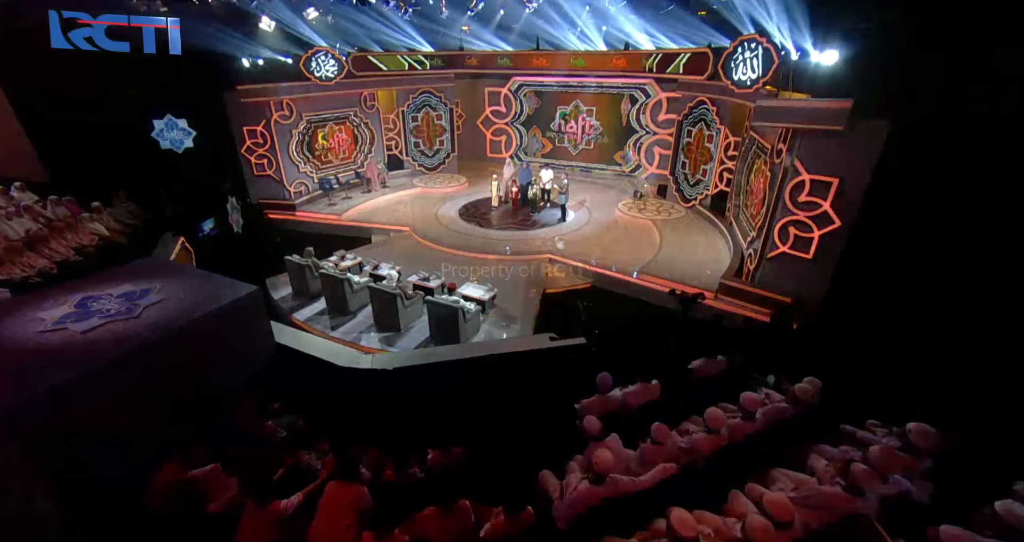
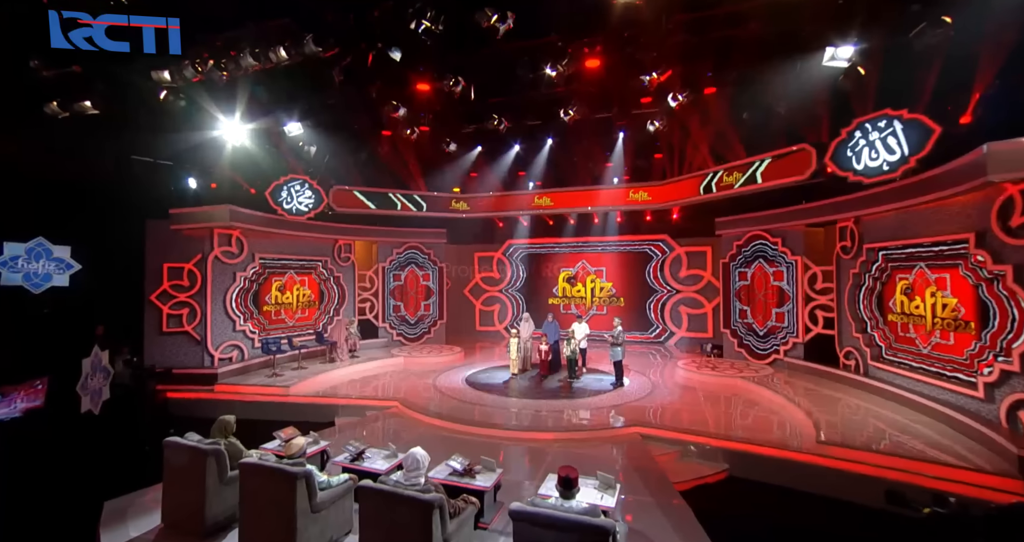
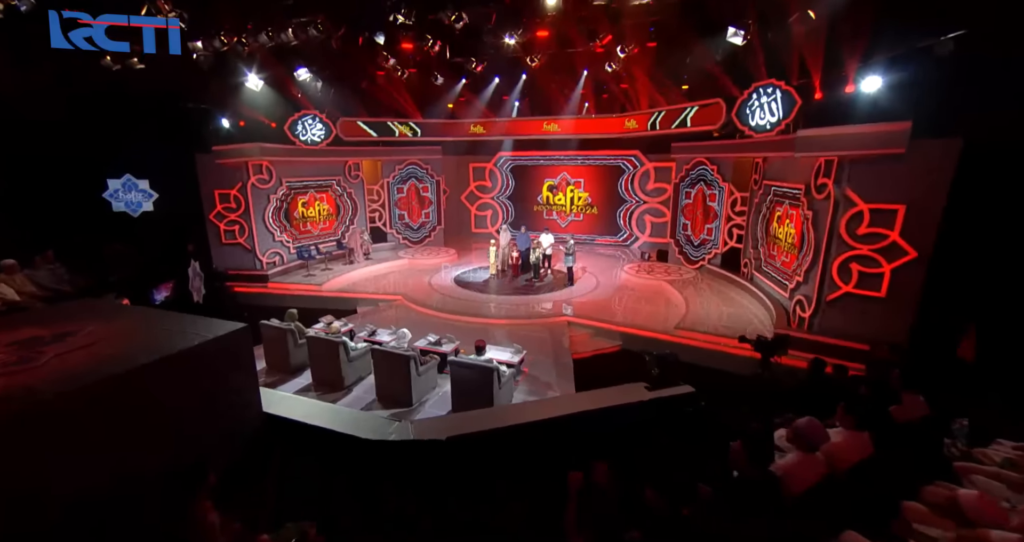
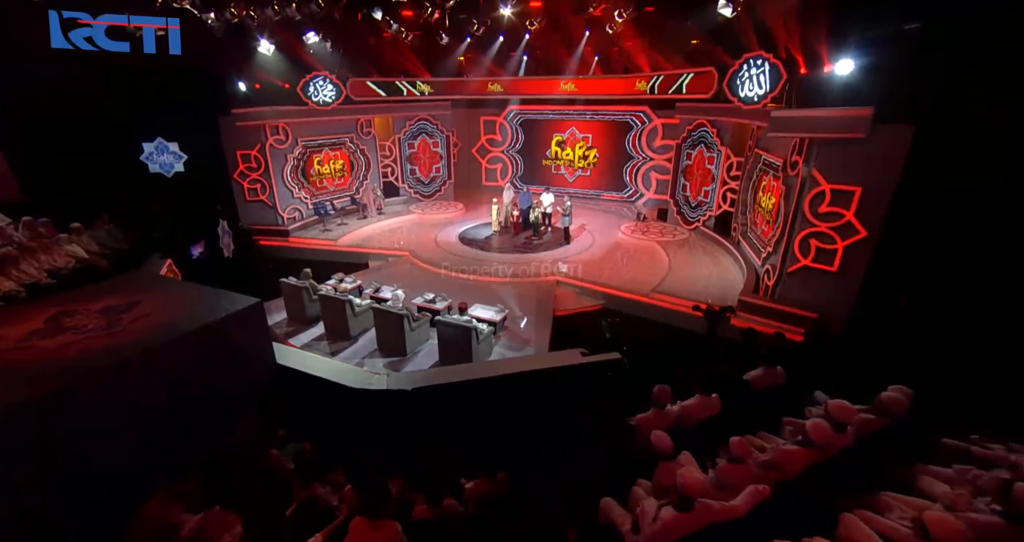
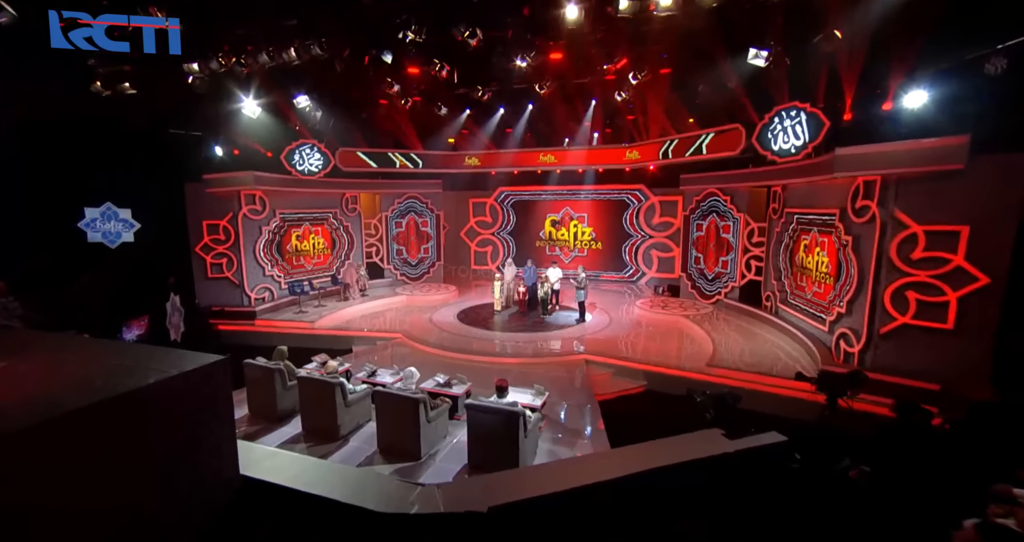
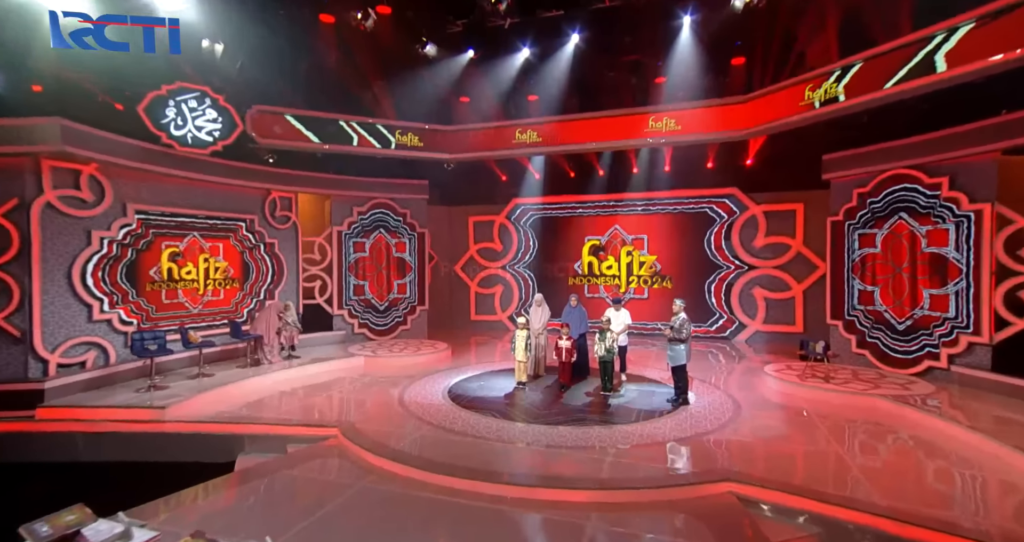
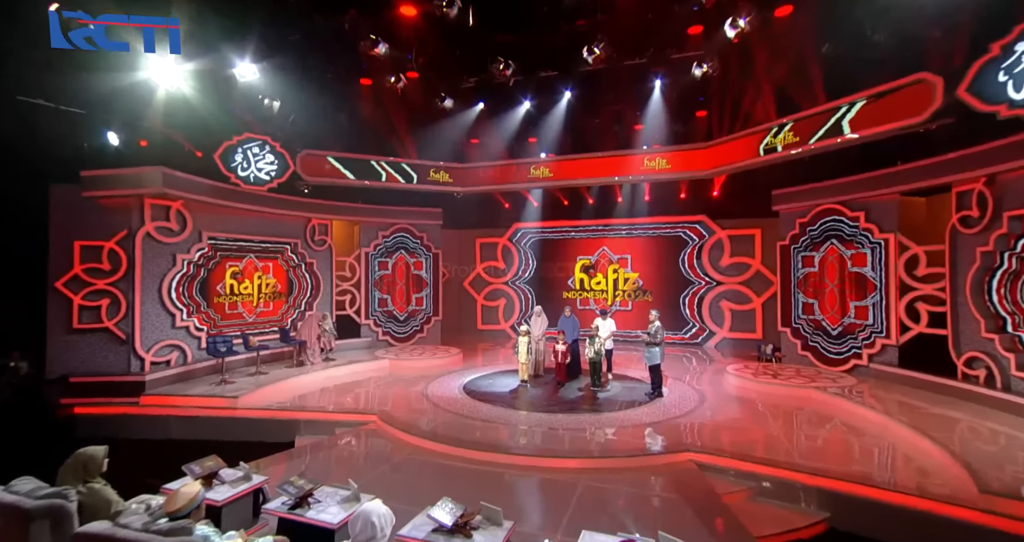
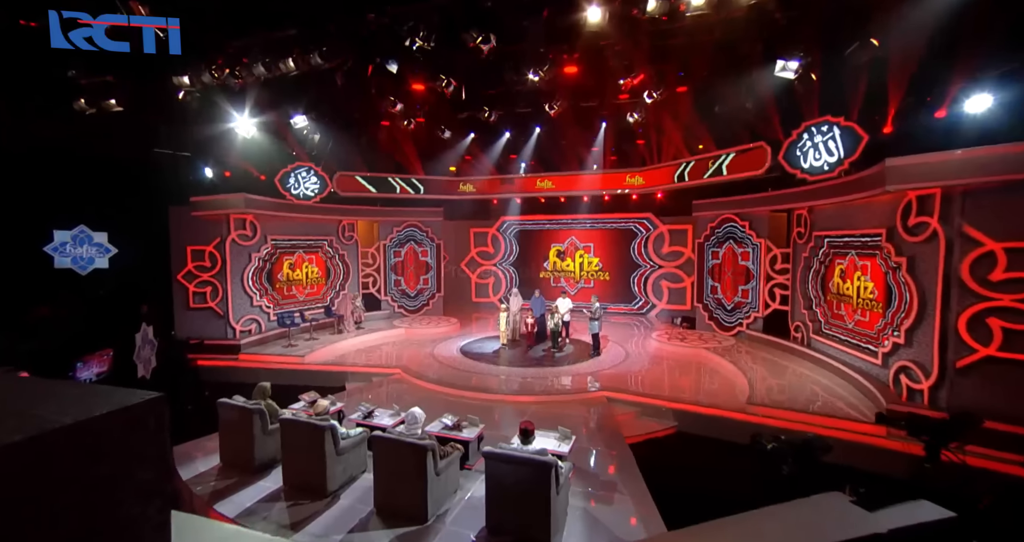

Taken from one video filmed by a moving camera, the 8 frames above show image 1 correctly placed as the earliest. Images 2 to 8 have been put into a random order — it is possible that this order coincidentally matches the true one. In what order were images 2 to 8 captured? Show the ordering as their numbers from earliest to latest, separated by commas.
4, 3, 5, 8, 2, 7, 6
